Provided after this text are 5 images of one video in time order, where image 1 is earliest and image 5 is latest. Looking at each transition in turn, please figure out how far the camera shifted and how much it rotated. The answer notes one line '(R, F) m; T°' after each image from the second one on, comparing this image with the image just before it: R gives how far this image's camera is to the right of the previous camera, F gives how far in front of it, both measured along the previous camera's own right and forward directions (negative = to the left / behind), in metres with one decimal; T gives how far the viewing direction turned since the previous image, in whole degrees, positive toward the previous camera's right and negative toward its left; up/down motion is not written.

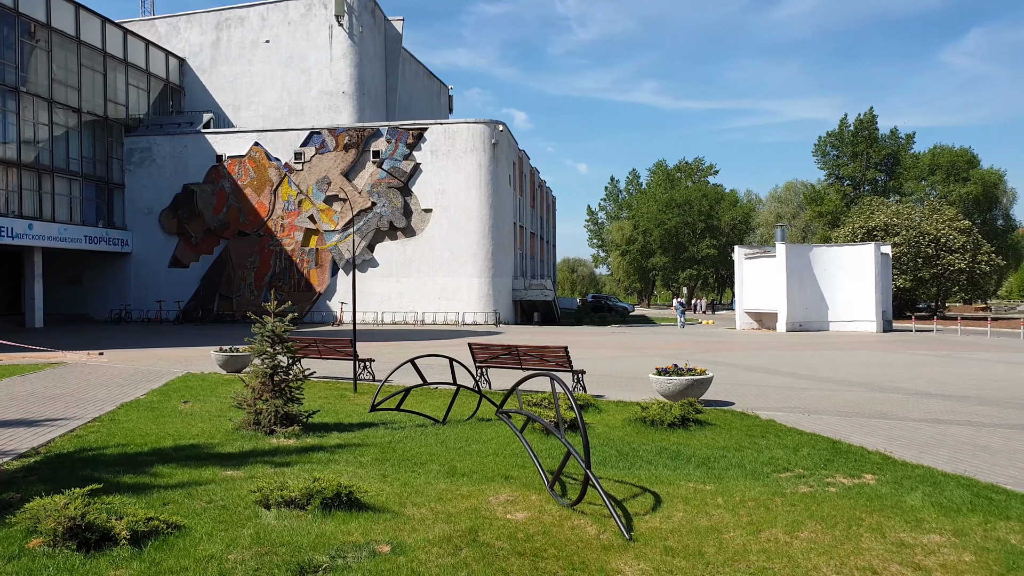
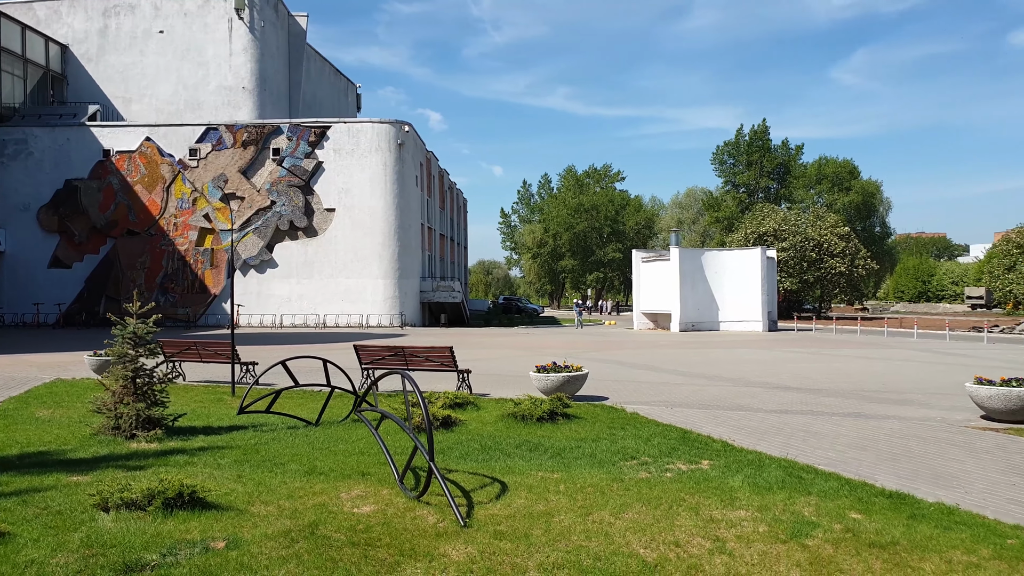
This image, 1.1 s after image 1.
(+0.5, -0.3) m; +6°
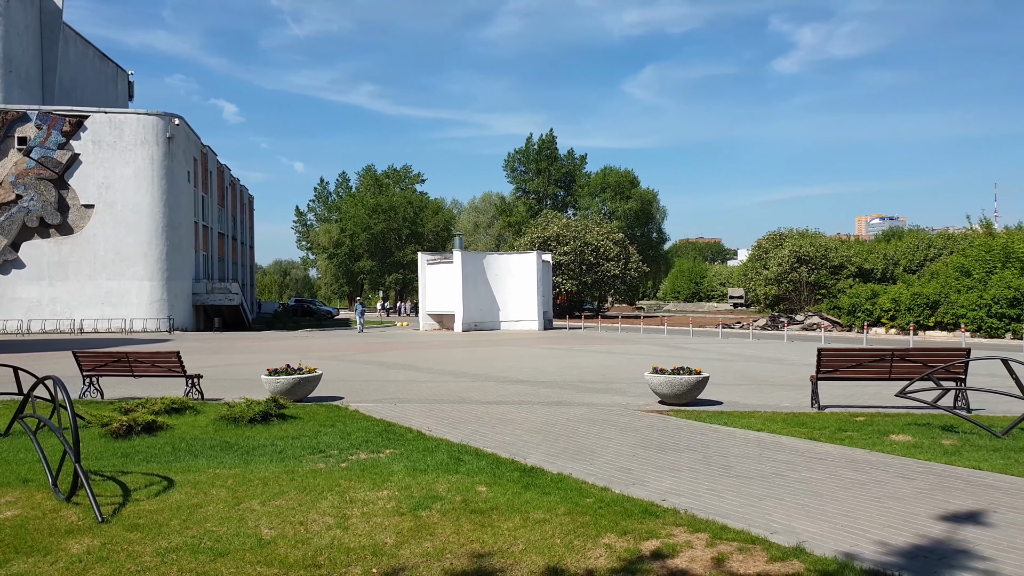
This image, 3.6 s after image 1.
(+1.1, -0.7) m; +14°
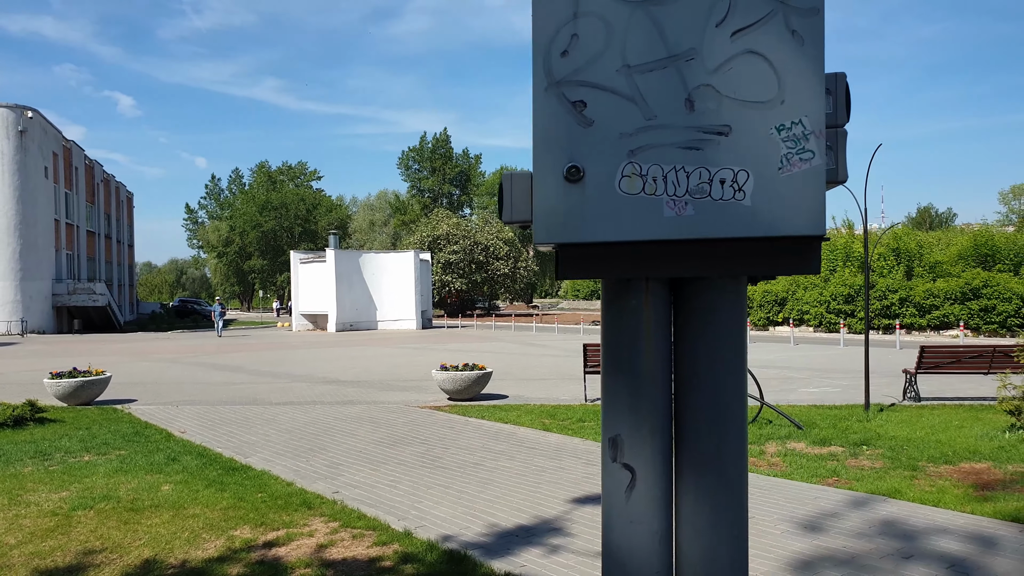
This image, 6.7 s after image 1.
(+1.8, -0.4) m; +6°
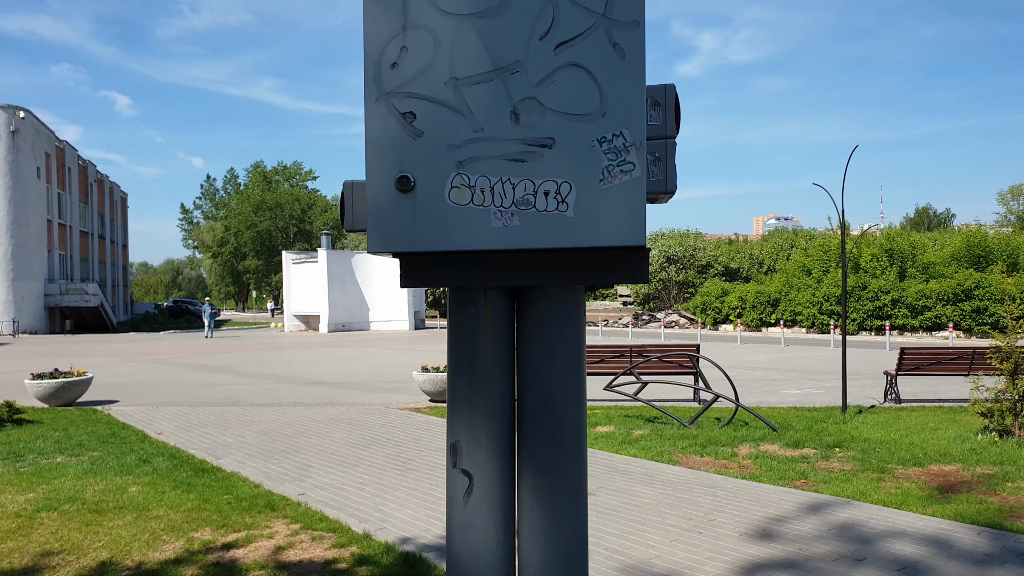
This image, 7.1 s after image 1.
(+0.2, 0.0) m; 0°
